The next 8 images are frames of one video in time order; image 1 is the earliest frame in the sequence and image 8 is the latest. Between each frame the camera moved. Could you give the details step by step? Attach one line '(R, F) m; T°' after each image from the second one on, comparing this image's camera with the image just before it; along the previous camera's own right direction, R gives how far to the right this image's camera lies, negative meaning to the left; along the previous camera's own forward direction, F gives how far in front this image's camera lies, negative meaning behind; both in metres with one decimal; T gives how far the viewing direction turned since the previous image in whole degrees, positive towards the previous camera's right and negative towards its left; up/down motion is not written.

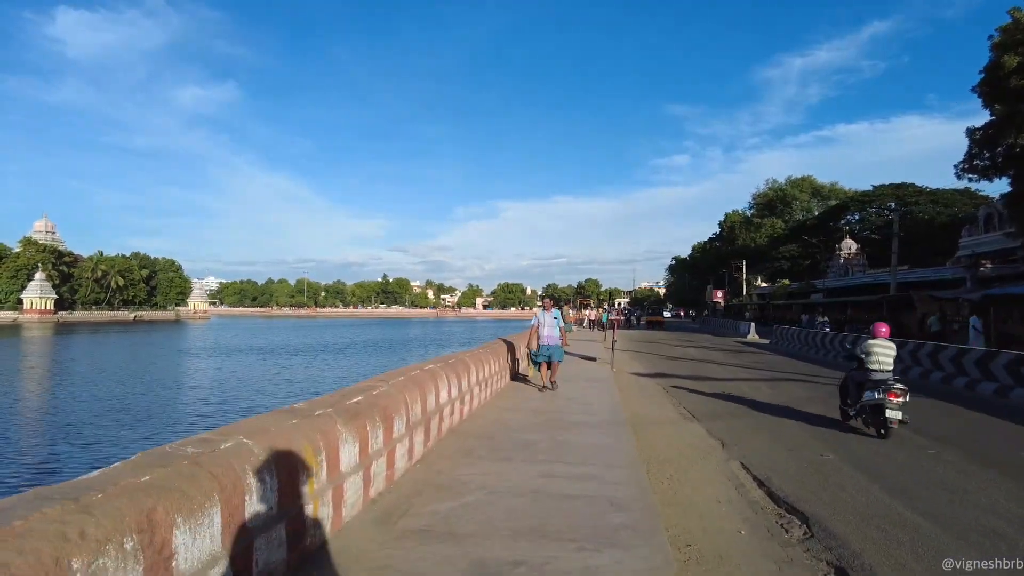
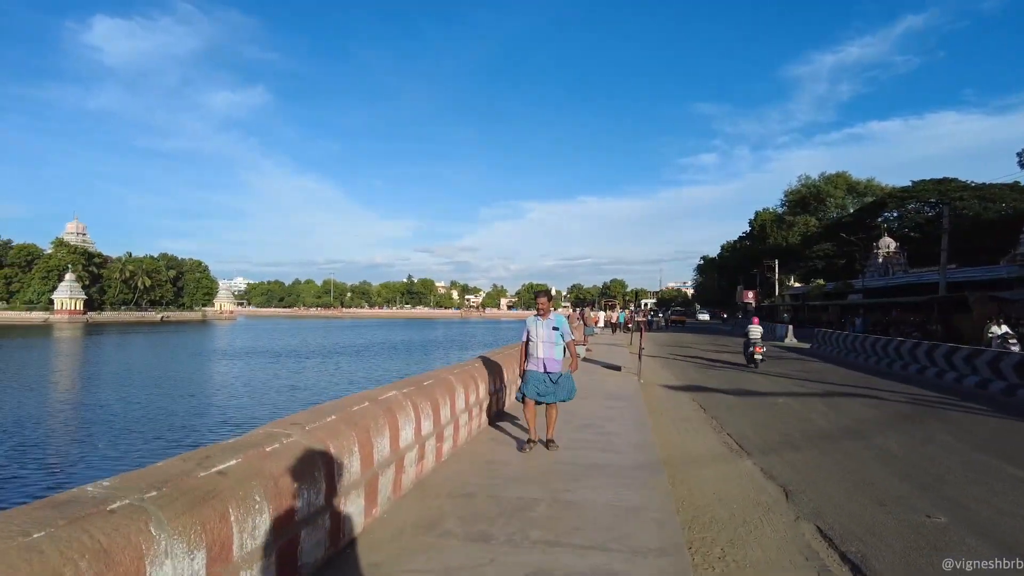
(+0.3, +2.2) m; -2°
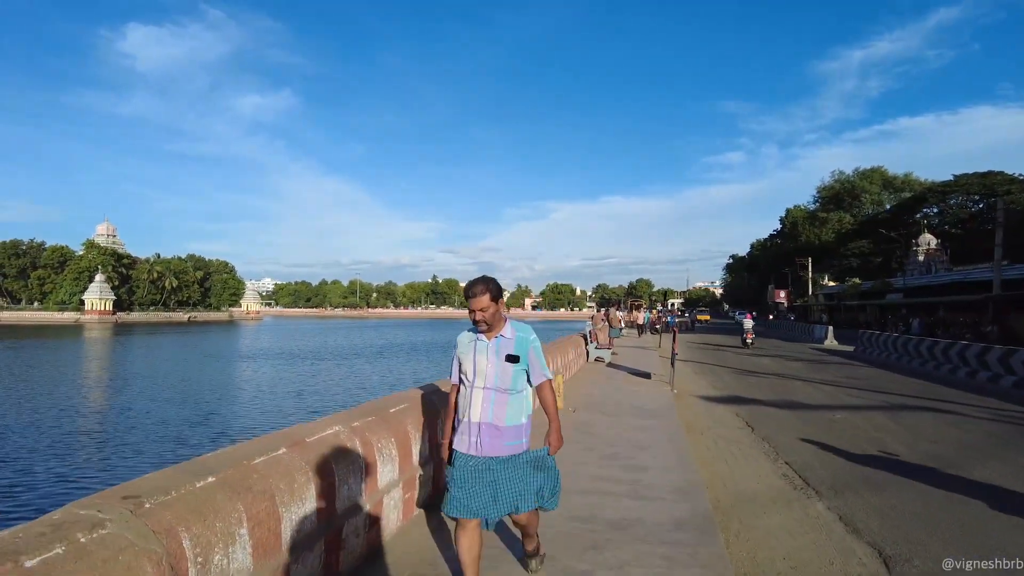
(+0.2, +1.8) m; -2°
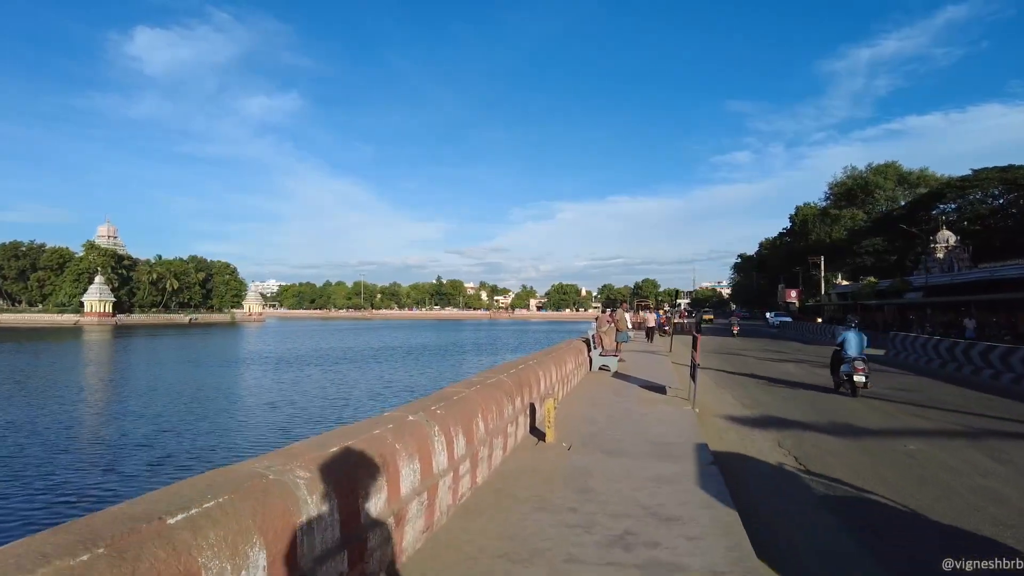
(+0.4, +2.7) m; 0°
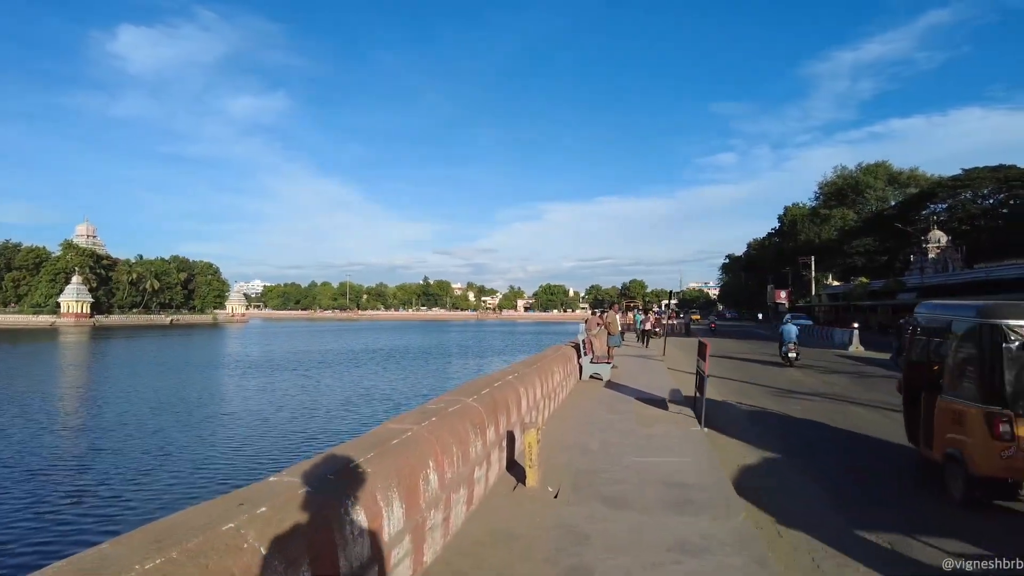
(+0.1, +1.8) m; +1°
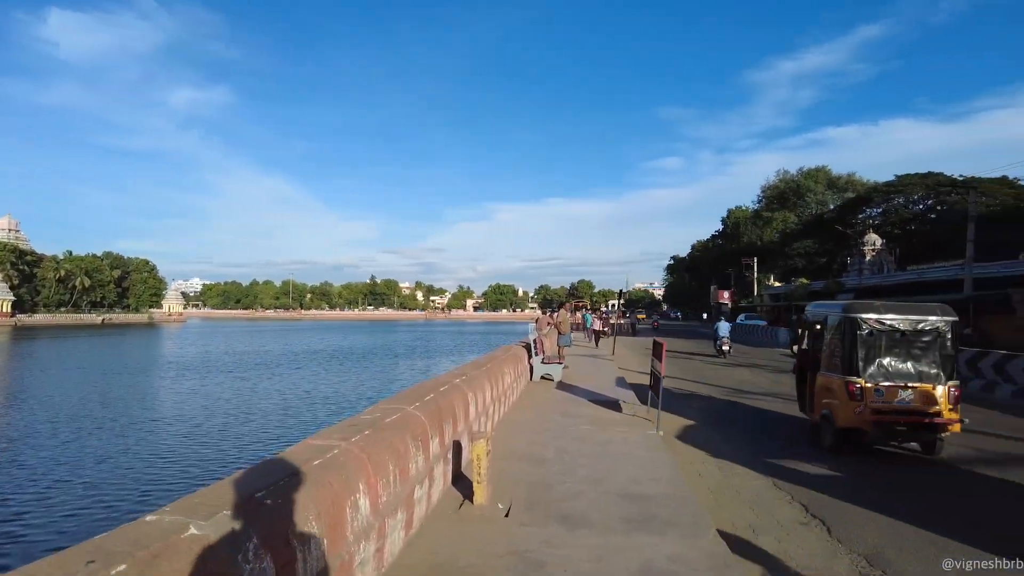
(0.0, +0.6) m; +4°
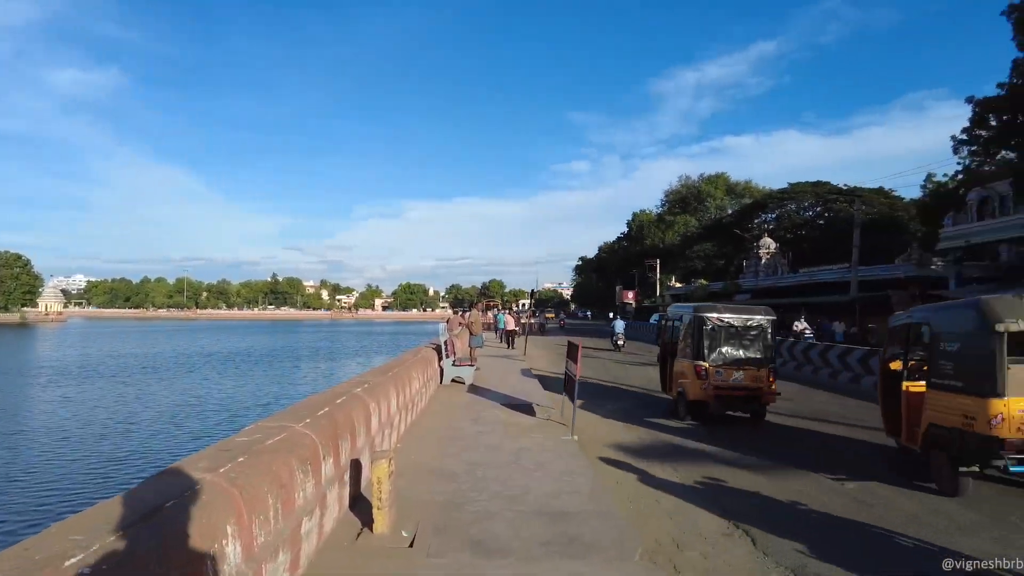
(0.0, +0.6) m; +7°
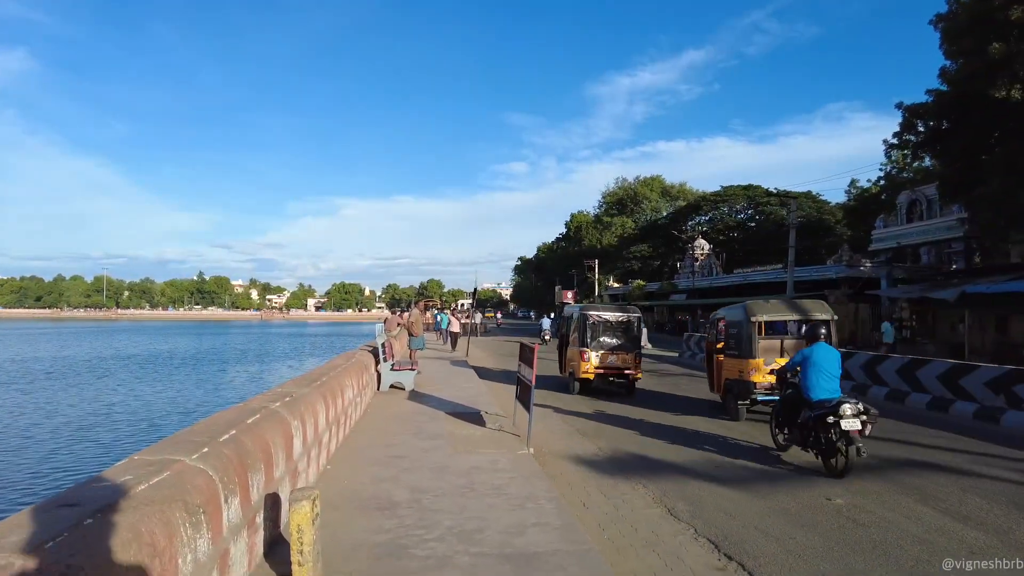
(-0.1, +1.0) m; +5°
